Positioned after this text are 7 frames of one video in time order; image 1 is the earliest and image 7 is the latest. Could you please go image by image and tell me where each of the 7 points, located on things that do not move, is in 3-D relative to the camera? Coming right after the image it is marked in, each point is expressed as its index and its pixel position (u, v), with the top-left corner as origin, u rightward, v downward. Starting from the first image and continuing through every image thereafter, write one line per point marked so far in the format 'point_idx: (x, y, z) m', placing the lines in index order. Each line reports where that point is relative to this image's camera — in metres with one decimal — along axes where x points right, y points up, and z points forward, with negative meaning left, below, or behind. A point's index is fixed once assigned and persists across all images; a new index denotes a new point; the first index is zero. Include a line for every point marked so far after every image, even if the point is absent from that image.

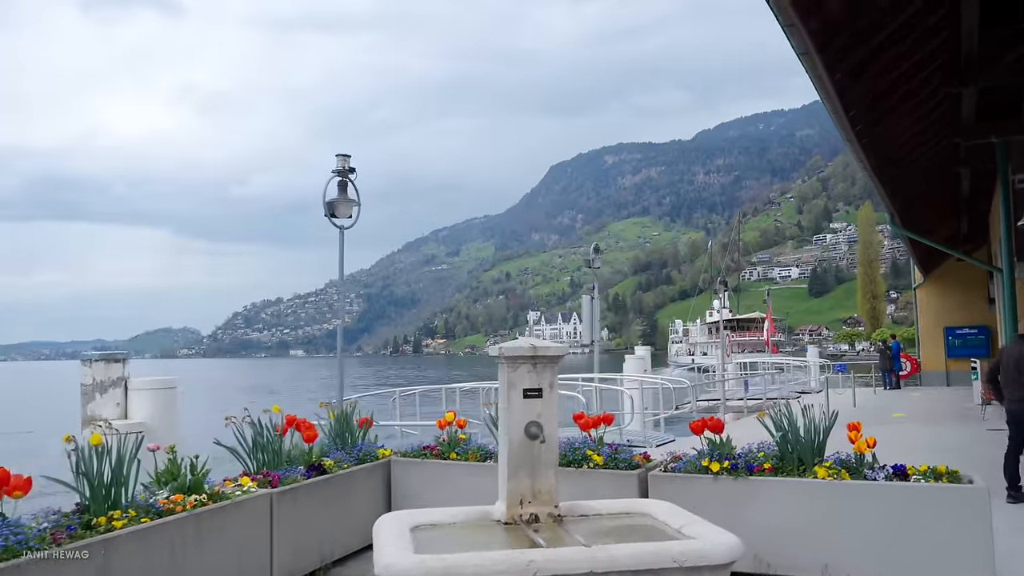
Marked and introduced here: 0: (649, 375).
0: (+2.9, -1.9, +17.5) m
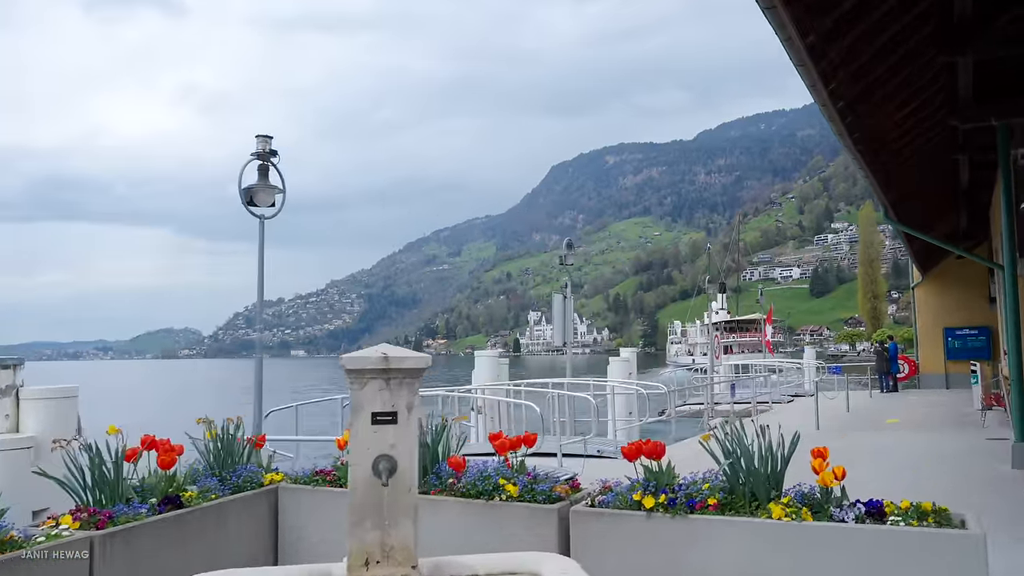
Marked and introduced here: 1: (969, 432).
0: (+2.4, -1.9, +16.7) m
1: (+6.4, -2.0, +11.2) m
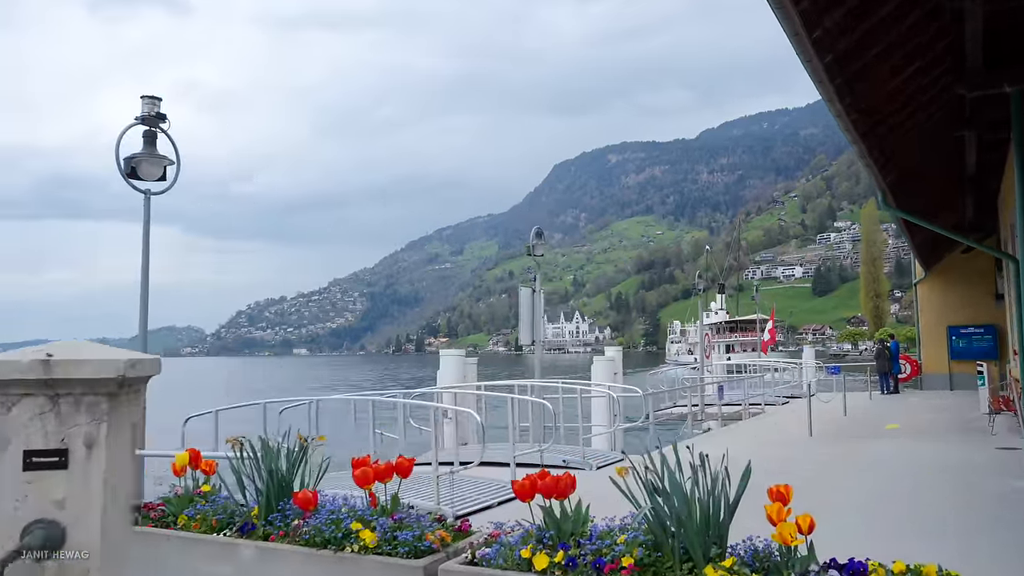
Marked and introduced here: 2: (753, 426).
0: (+2.0, -1.8, +15.8) m
1: (+5.9, -1.9, +10.3) m
2: (+4.1, -2.2, +13.2) m
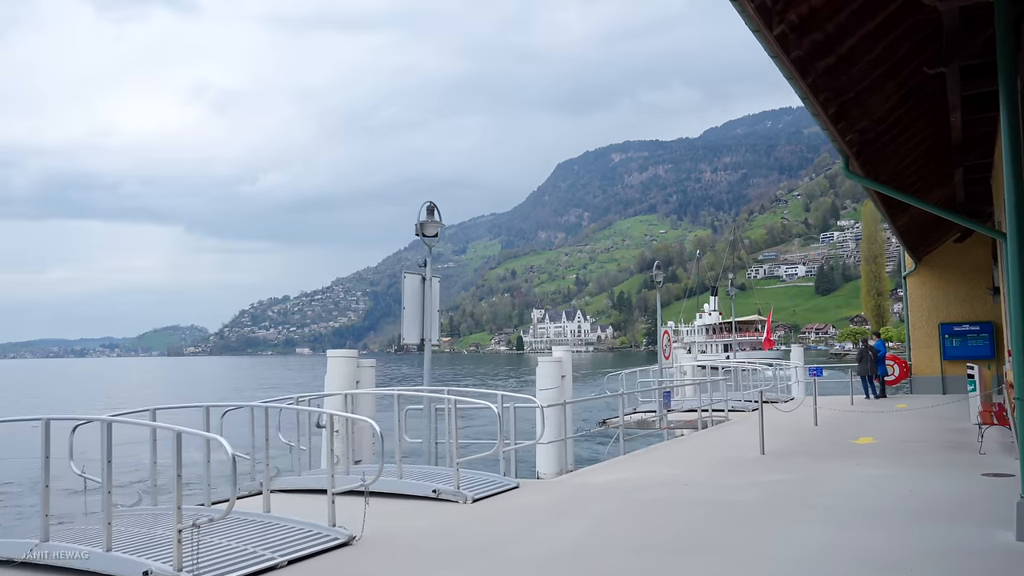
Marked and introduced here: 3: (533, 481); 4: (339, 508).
0: (+0.9, -1.7, +14.0) m
1: (+4.7, -1.7, +8.5) m
2: (+2.9, -2.1, +11.4) m
3: (+0.2, -1.8, +7.6) m
4: (-1.4, -1.8, +6.6) m
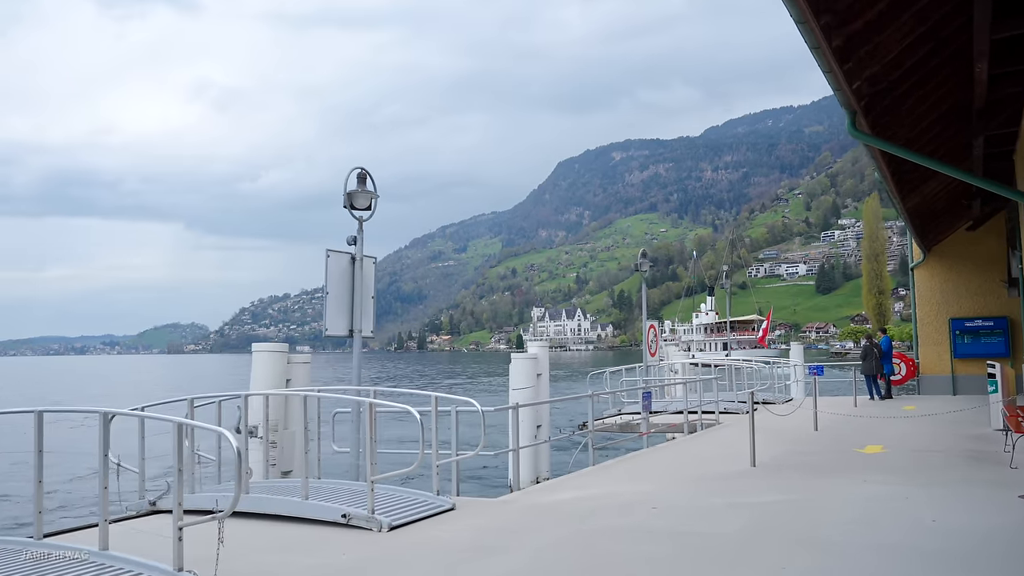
0: (+0.4, -1.5, +12.8) m
1: (+4.2, -1.6, +7.2) m
2: (+2.4, -1.9, +10.1) m
3: (-0.3, -1.7, +6.4) m
4: (-1.9, -1.6, +5.3) m
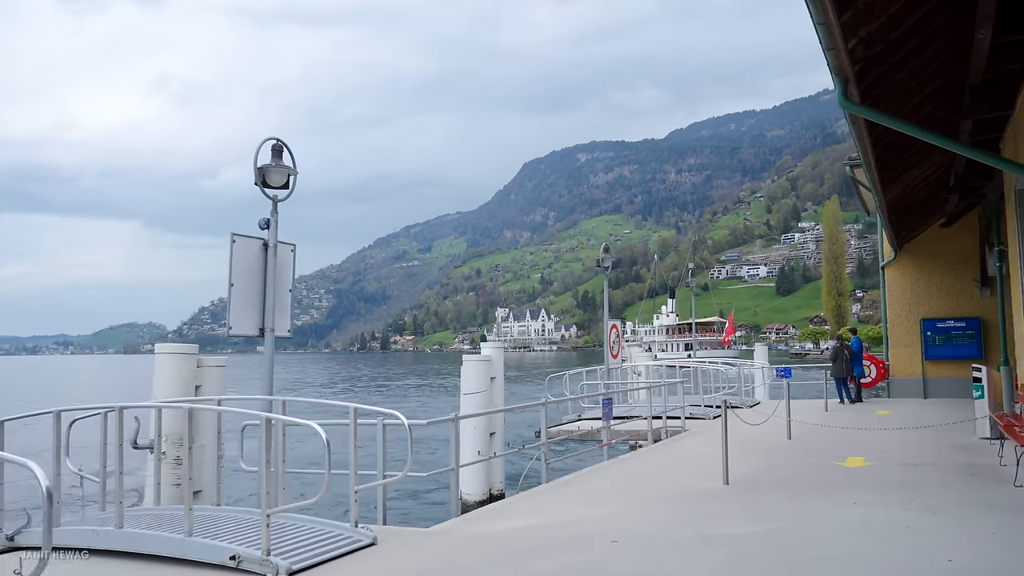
0: (-0.3, -1.5, +11.8) m
1: (+3.8, -1.6, +6.4) m
2: (+1.8, -1.9, +9.3) m
3: (-0.7, -1.6, +5.4) m
4: (-2.3, -1.6, +4.3) m
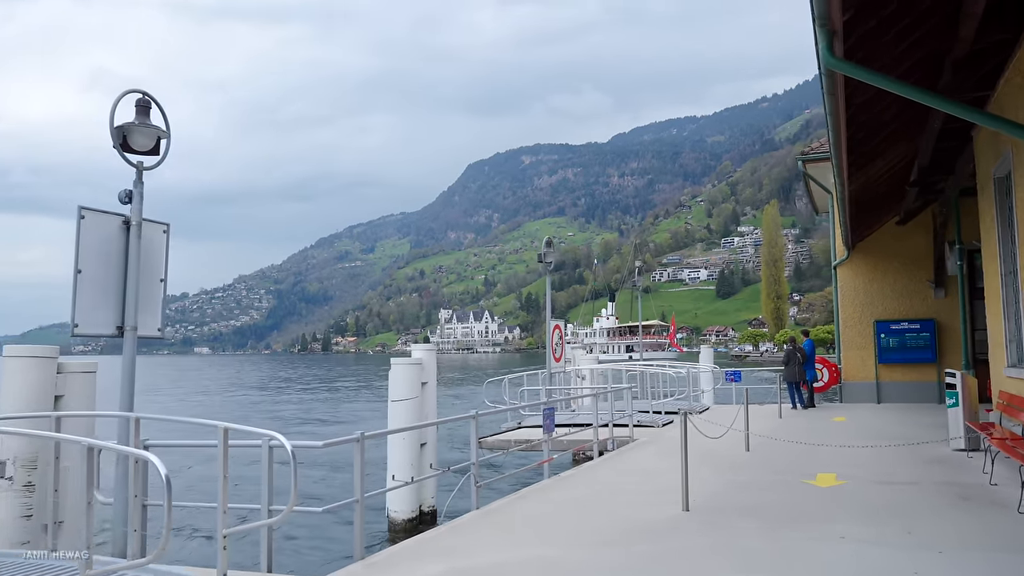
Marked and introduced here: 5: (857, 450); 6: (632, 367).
0: (-1.2, -1.4, +10.7) m
1: (+3.2, -1.5, +5.6) m
2: (+1.1, -1.8, +8.3) m
3: (-1.2, -1.6, +4.3) m
4: (-2.7, -1.5, +3.0) m
5: (+3.7, -1.7, +8.7) m
6: (+2.8, -1.8, +18.3) m
